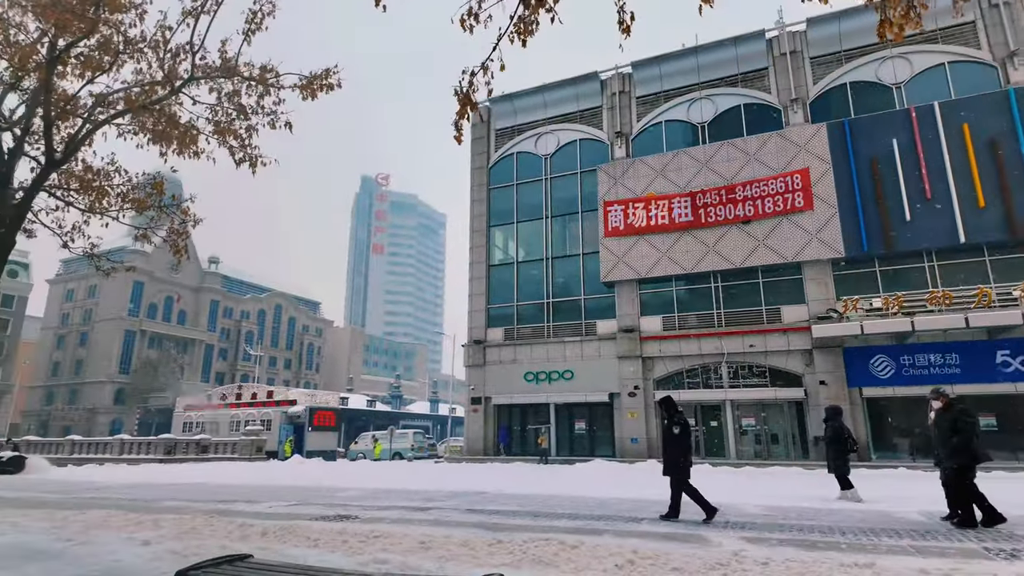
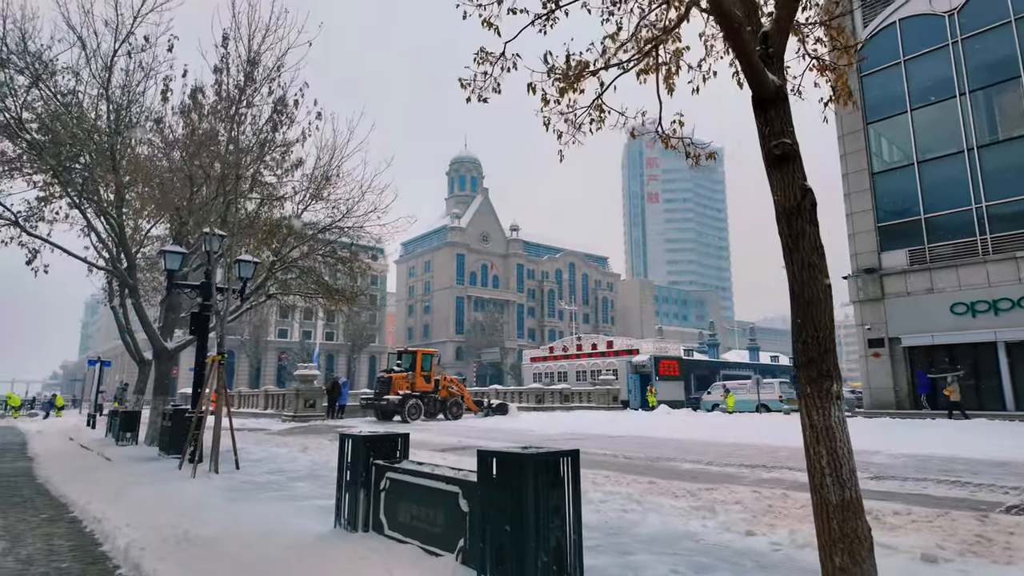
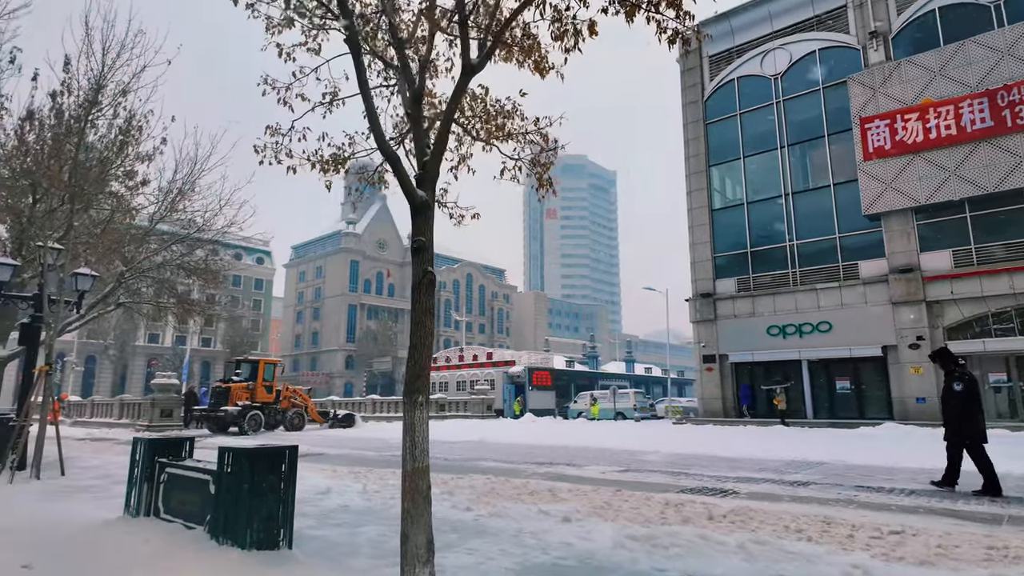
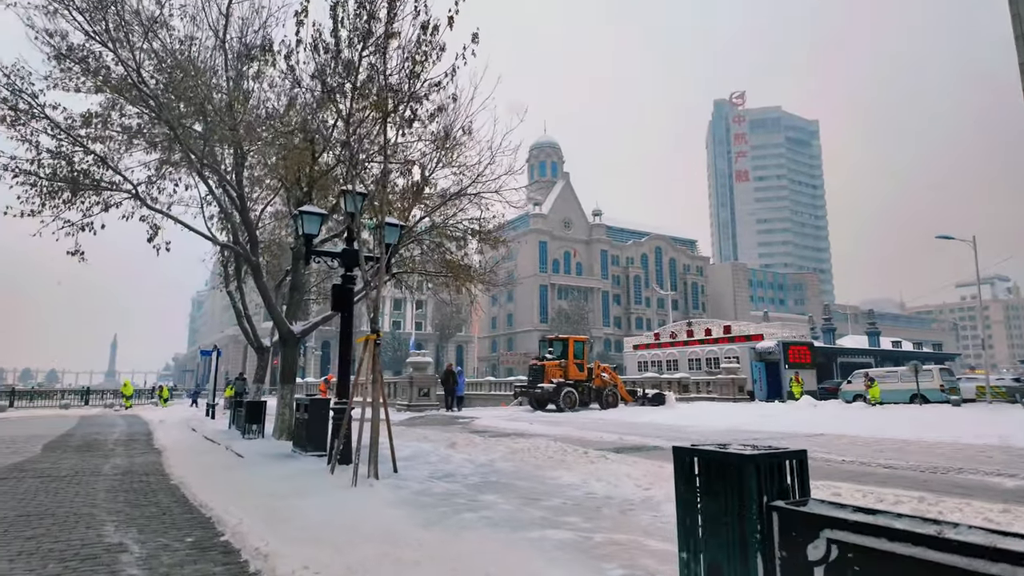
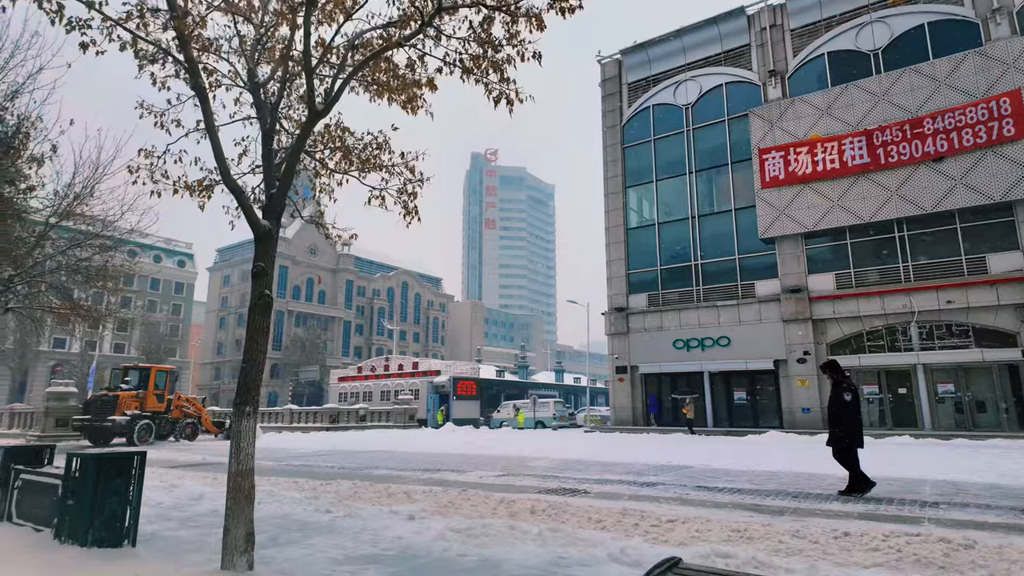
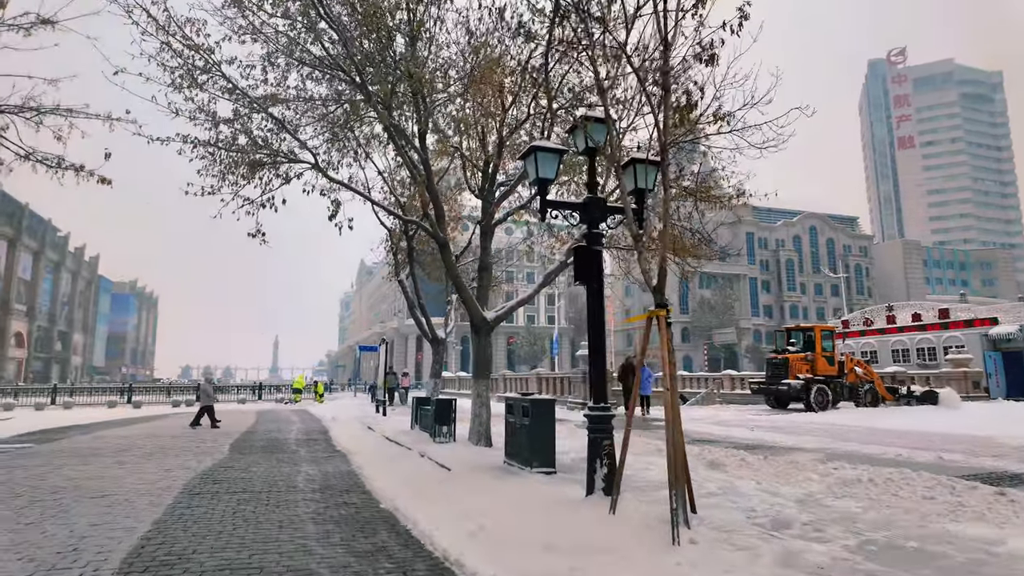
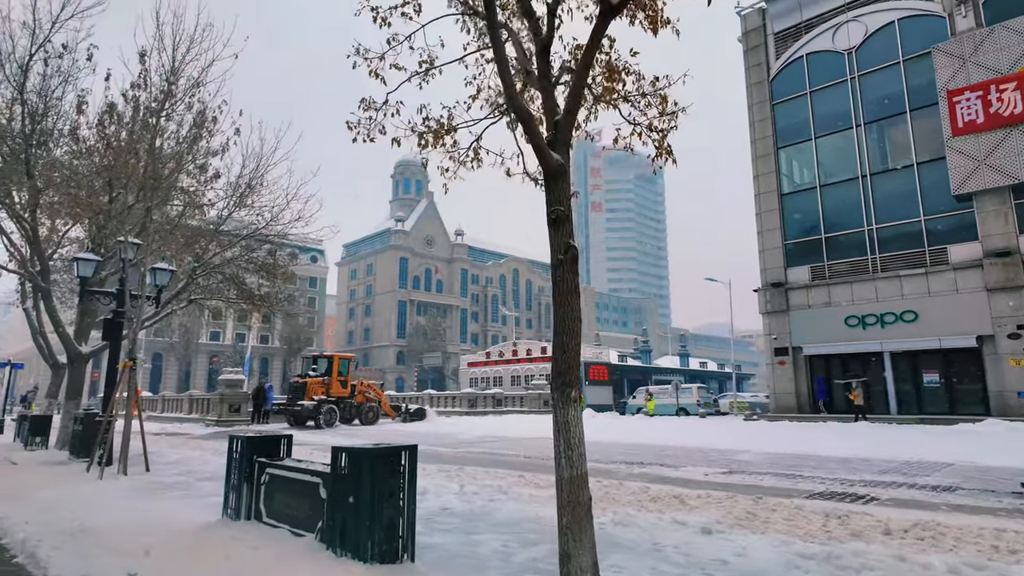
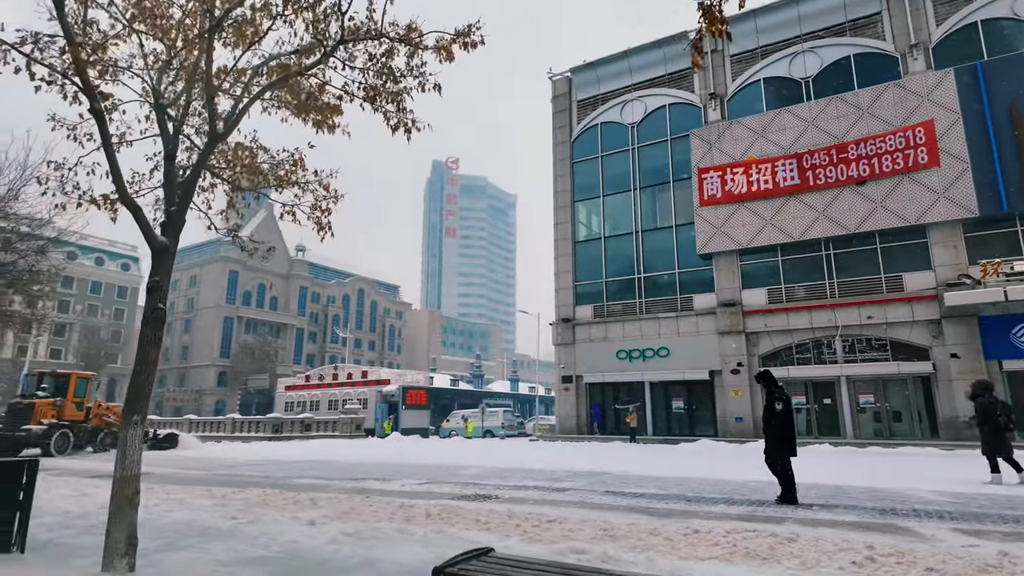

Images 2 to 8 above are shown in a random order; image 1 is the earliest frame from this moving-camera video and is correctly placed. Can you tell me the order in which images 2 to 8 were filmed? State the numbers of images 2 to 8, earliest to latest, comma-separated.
8, 5, 3, 7, 2, 4, 6
